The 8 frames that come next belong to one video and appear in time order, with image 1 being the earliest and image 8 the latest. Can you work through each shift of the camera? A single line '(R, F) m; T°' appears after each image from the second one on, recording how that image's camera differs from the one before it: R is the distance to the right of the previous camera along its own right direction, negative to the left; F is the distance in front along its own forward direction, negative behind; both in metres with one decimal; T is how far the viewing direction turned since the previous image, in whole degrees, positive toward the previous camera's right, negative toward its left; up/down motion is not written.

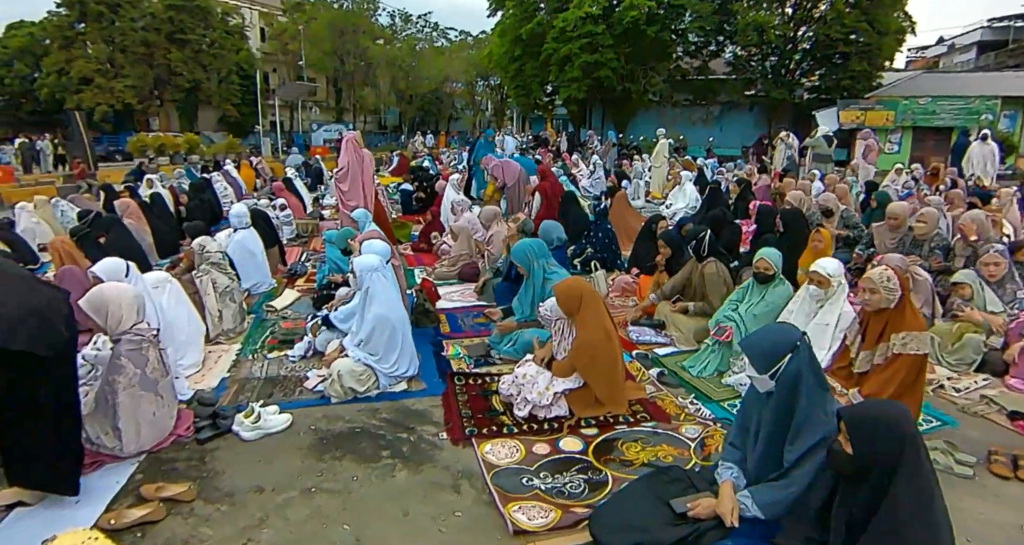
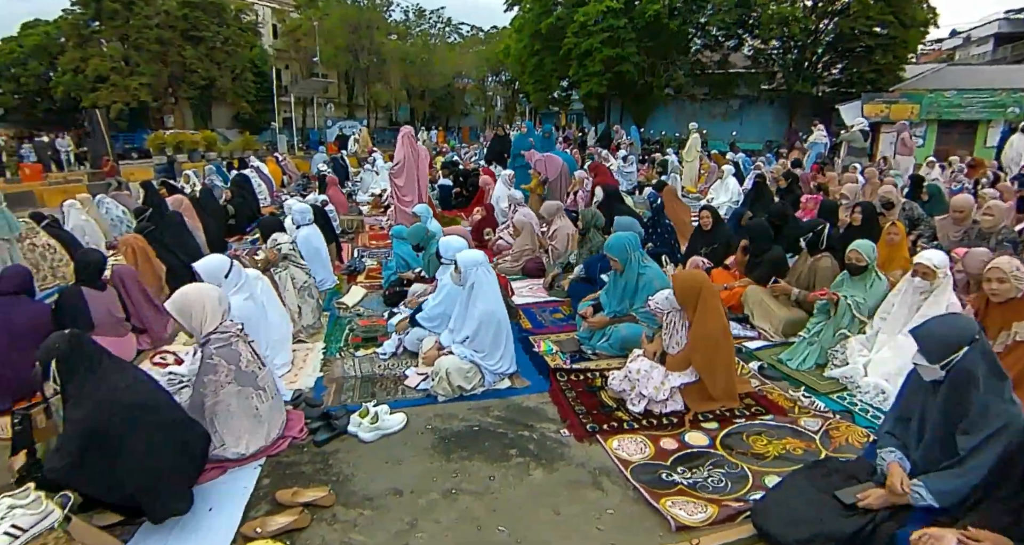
(-0.7, +0.1) m; 0°
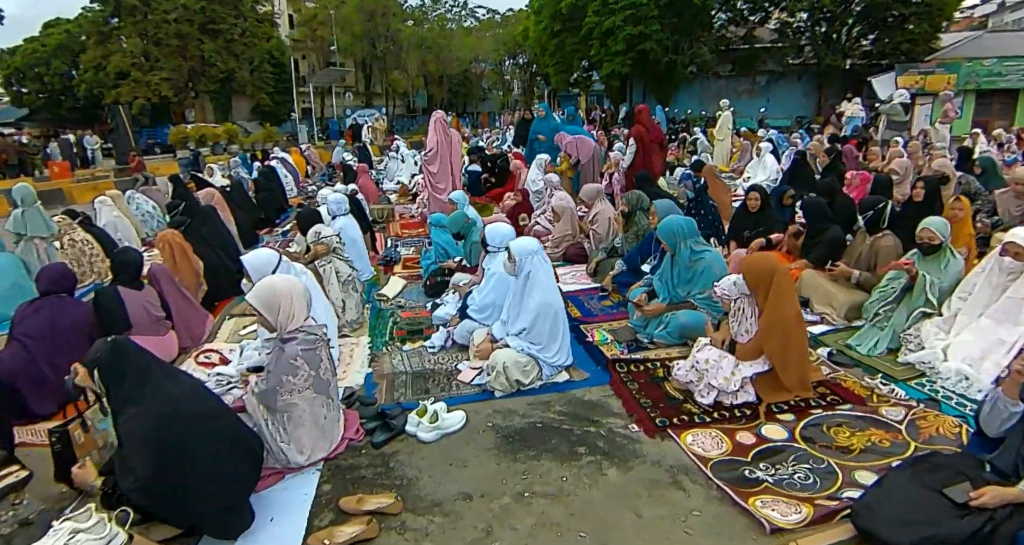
(-0.2, +0.2) m; -2°
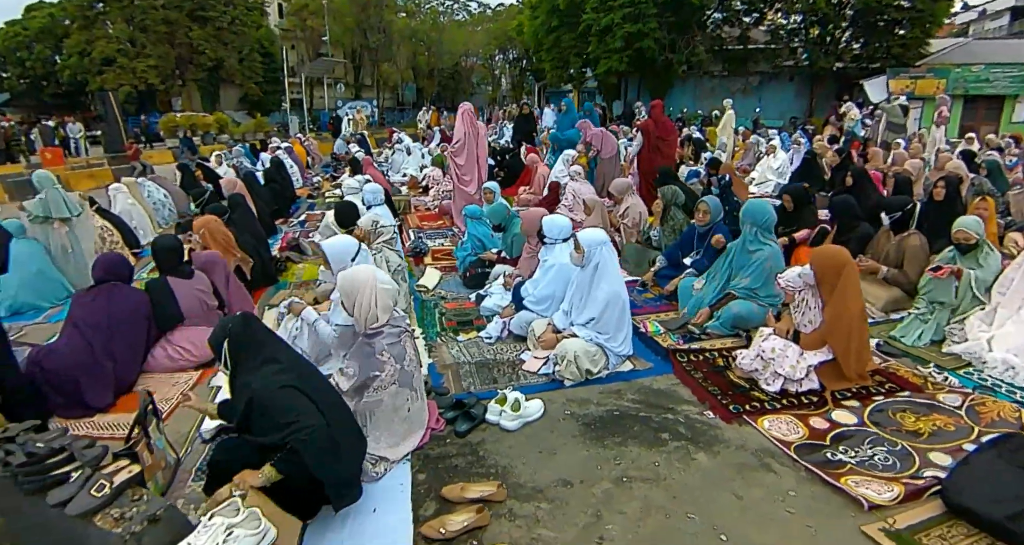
(-0.5, 0.0) m; +2°
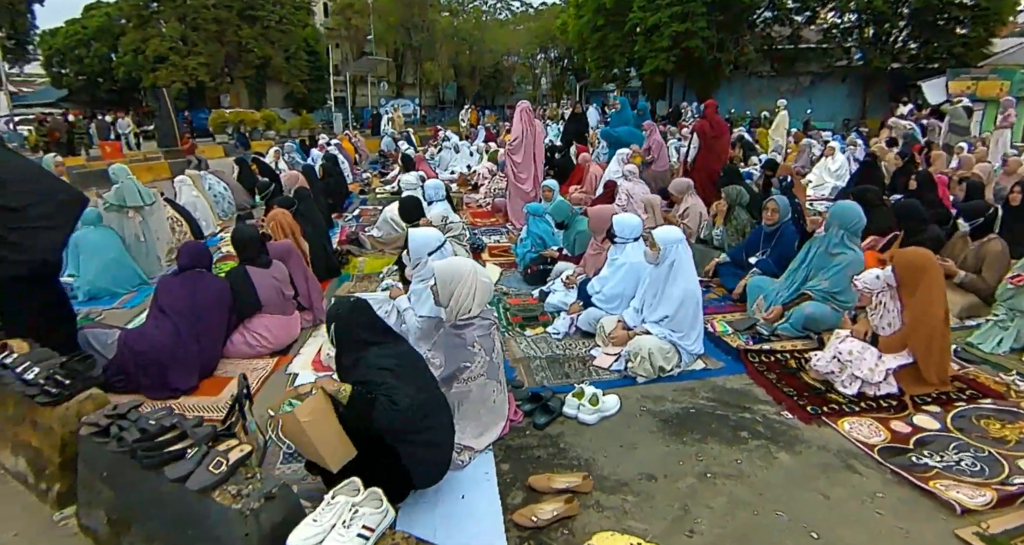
(-0.3, 0.0) m; -3°
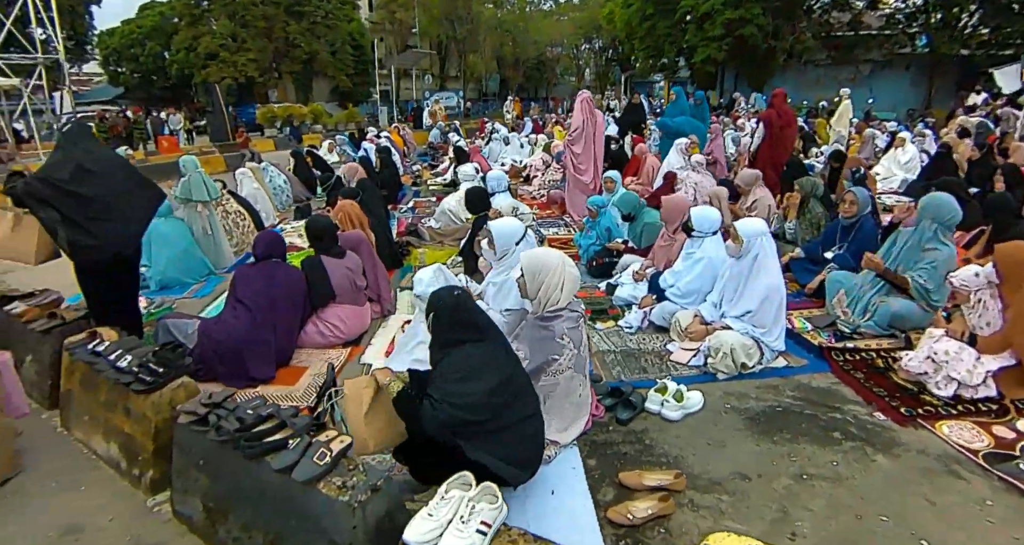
(-0.2, 0.0) m; -3°
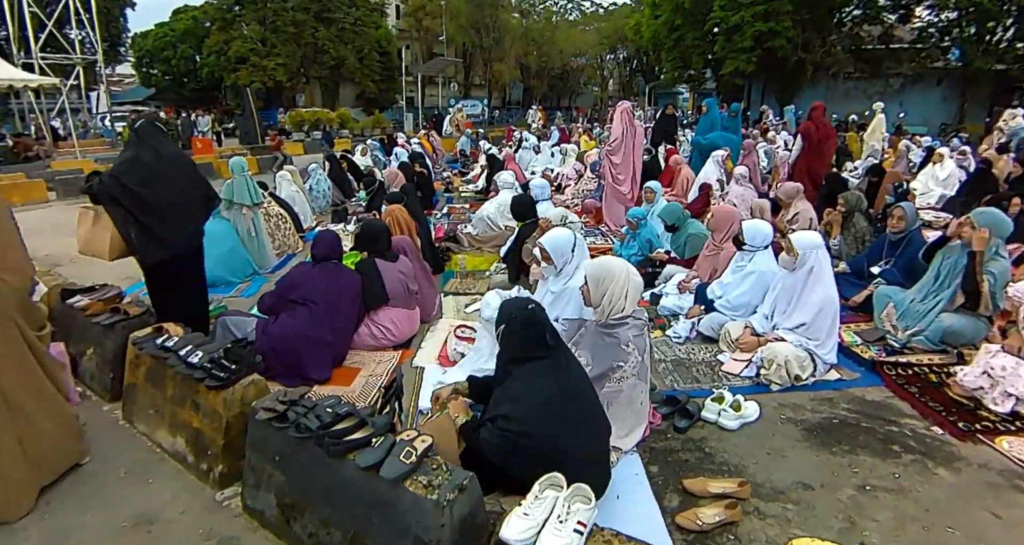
(-0.2, -0.1) m; -1°
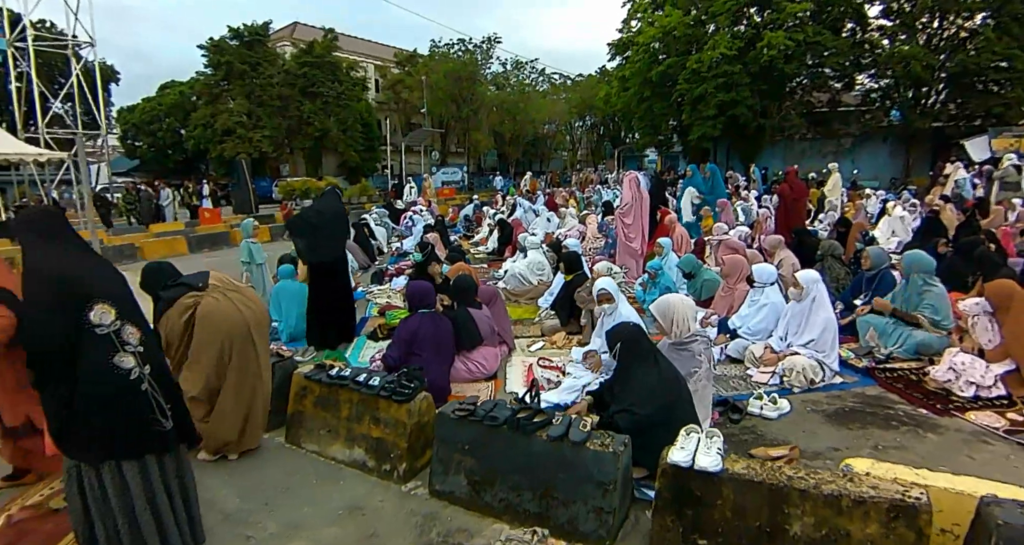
(-0.8, -1.0) m; +3°
